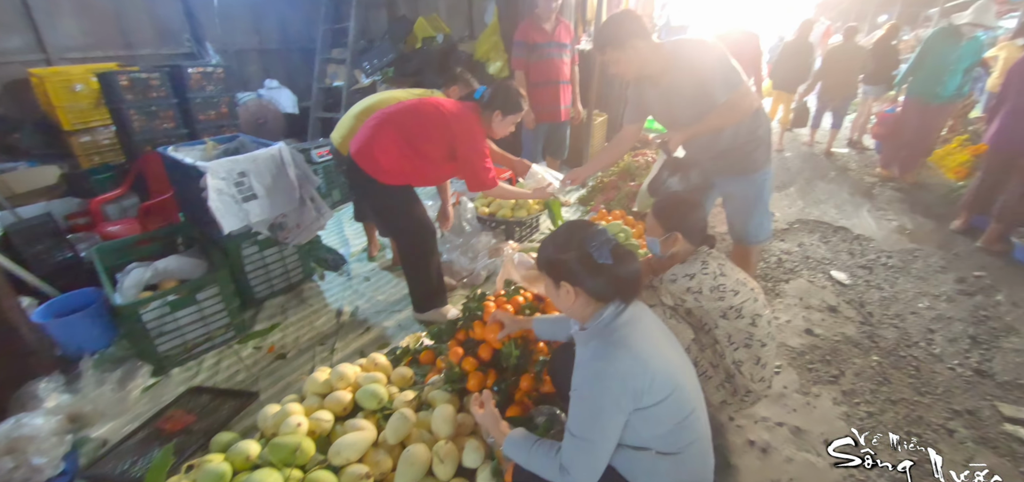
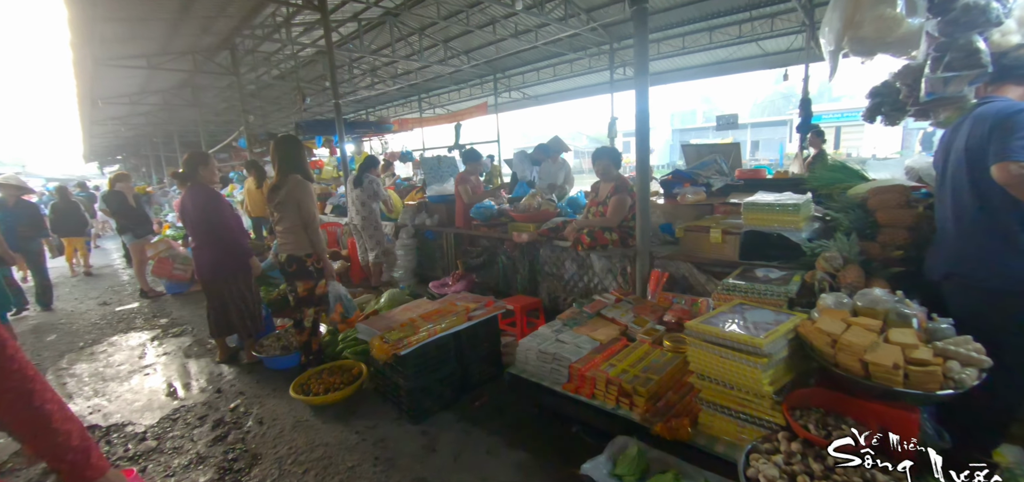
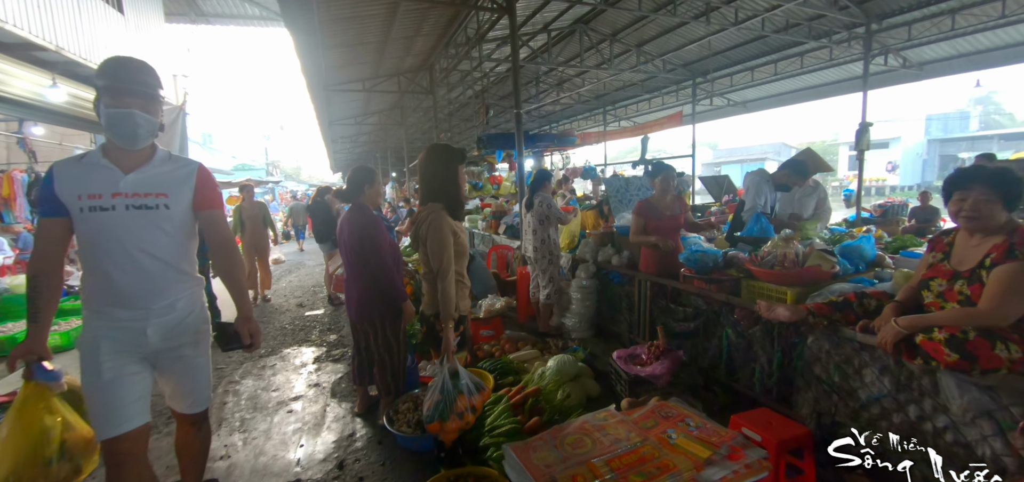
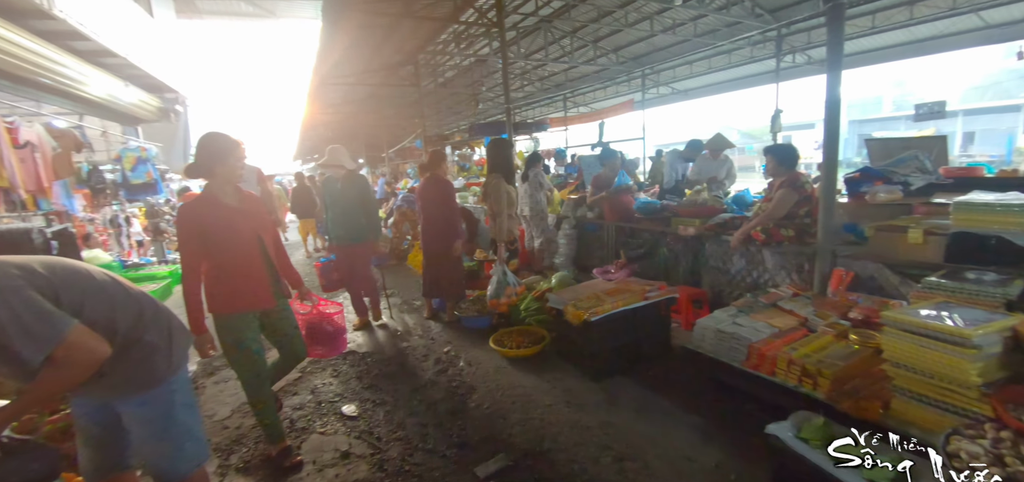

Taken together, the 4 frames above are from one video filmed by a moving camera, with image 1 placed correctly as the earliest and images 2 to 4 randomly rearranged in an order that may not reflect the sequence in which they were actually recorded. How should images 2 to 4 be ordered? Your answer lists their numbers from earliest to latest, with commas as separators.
4, 2, 3
